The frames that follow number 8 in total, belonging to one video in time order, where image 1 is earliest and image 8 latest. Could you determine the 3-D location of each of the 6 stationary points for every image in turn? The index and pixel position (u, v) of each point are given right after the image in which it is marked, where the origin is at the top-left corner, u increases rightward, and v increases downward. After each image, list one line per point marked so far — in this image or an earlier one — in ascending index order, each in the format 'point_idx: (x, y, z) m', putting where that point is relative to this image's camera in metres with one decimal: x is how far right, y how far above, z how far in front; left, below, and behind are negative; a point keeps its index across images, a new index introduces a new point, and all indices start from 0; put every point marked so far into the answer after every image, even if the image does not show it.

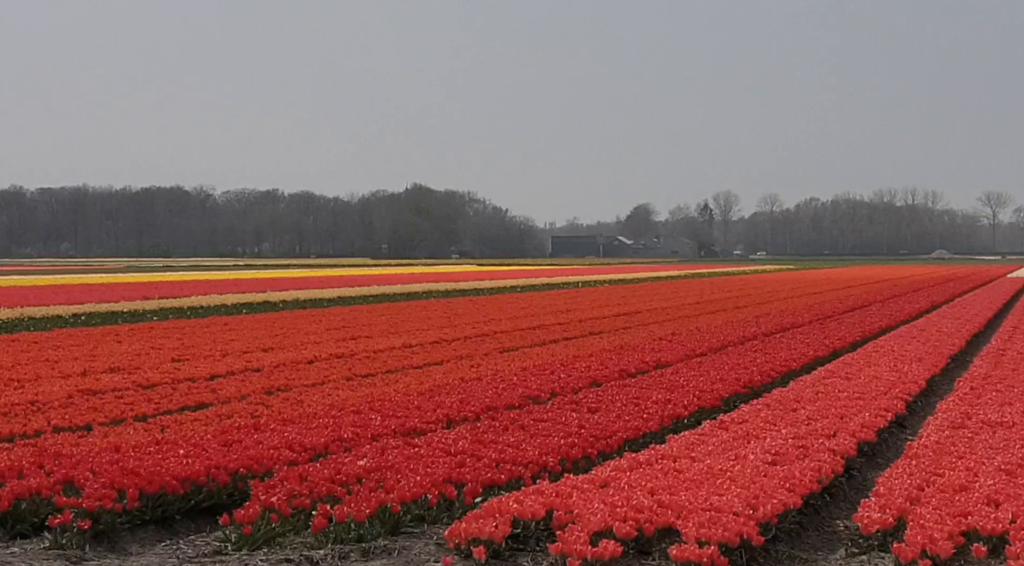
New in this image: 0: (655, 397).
0: (+1.6, -1.5, +15.2) m
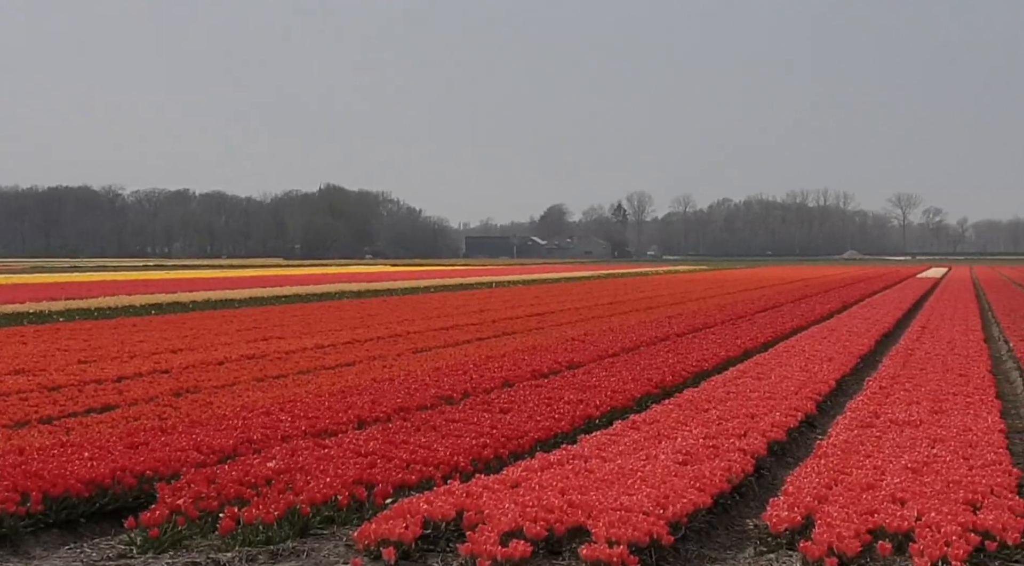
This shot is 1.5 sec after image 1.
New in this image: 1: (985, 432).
0: (+0.6, -1.5, +15.2) m
1: (+5.6, -1.8, +14.3) m
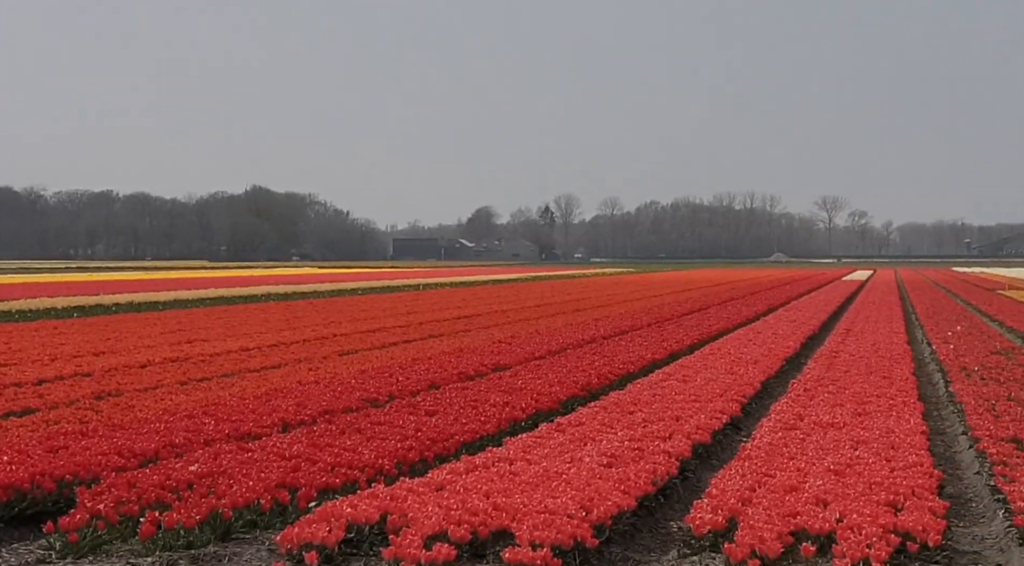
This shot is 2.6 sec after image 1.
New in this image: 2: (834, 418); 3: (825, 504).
0: (-0.3, -1.5, +15.2) m
1: (+4.8, -1.8, +14.4) m
2: (+4.0, -1.7, +15.0) m
3: (+3.4, -2.4, +12.9) m
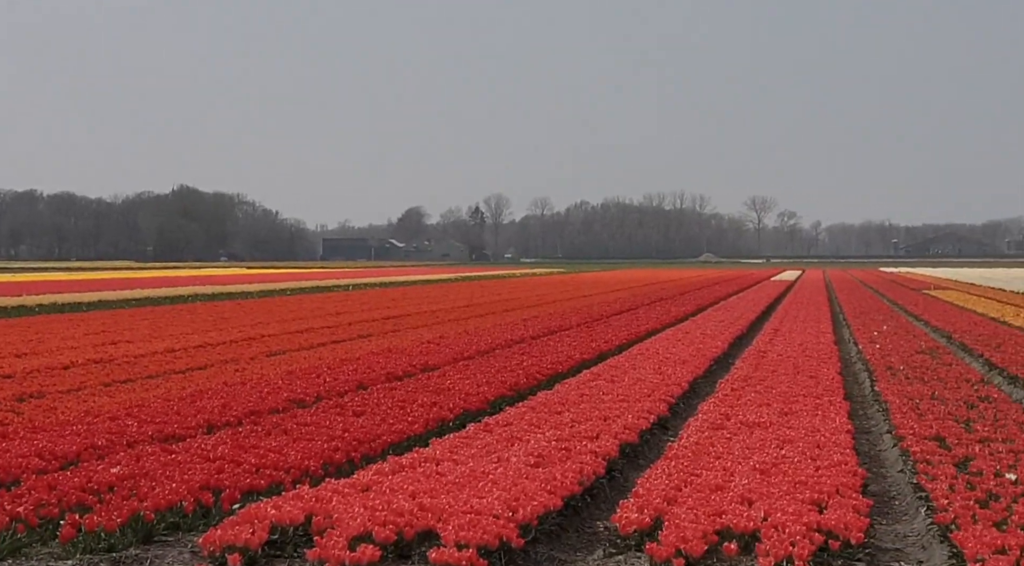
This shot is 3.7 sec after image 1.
0: (-1.2, -1.5, +15.2) m
1: (+3.9, -1.8, +14.5) m
2: (+3.1, -1.7, +15.0) m
3: (+2.6, -2.4, +13.0) m
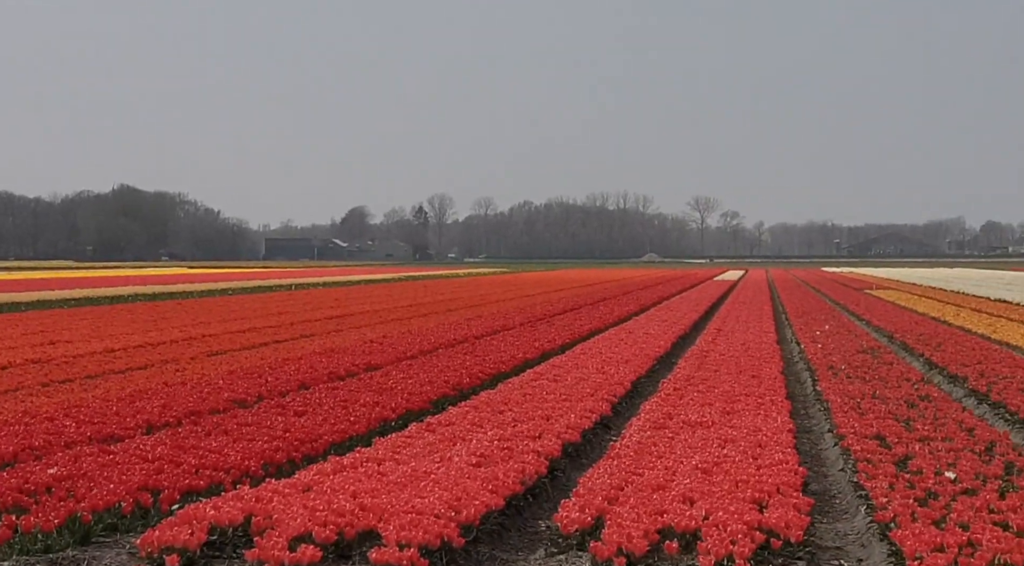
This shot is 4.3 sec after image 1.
0: (-1.9, -1.5, +15.1) m
1: (+3.2, -1.8, +14.6) m
2: (+2.4, -1.7, +15.1) m
3: (+2.0, -2.4, +13.0) m
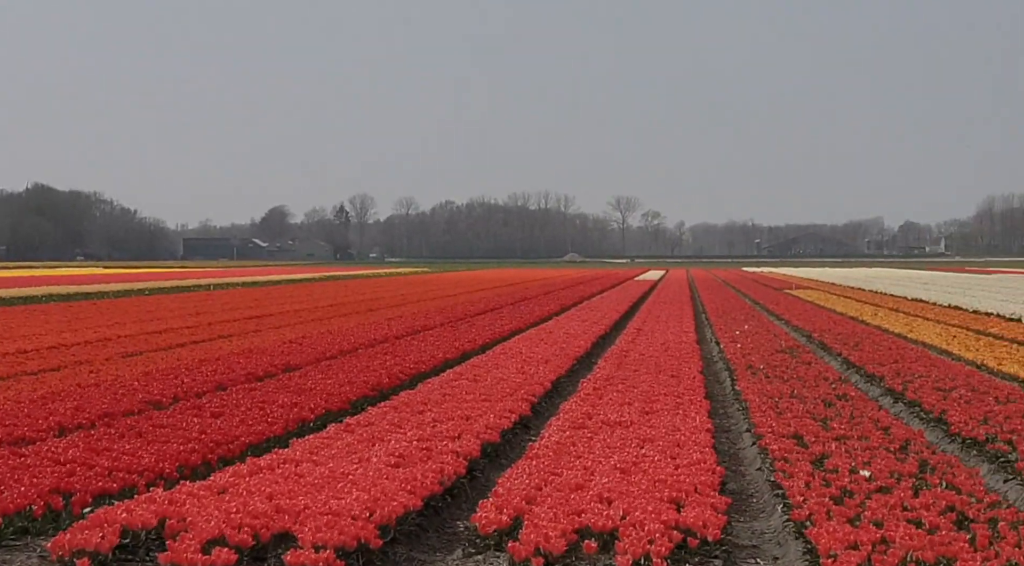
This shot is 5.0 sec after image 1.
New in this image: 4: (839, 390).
0: (-2.9, -1.5, +15.1) m
1: (+2.3, -1.8, +14.7) m
2: (+1.5, -1.7, +15.1) m
3: (+1.1, -2.4, +13.0) m
4: (+4.5, -1.5, +16.4) m
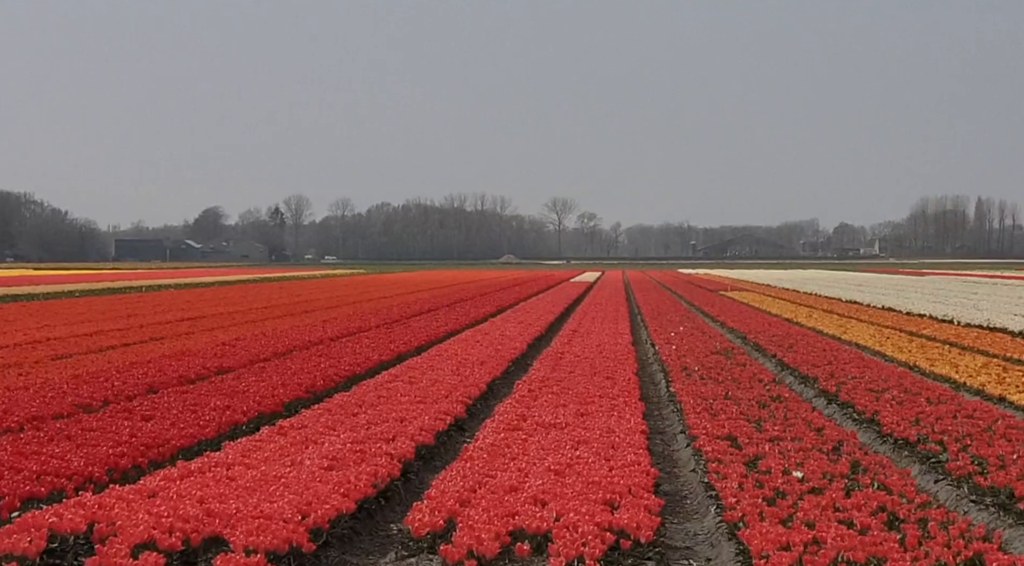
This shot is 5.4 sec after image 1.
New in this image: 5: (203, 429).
0: (-3.6, -1.5, +15.0) m
1: (+1.5, -1.9, +14.7) m
2: (+0.7, -1.7, +15.2) m
3: (+0.3, -2.4, +13.1) m
4: (+3.7, -1.5, +16.5) m
5: (-3.6, -1.7, +14.1) m
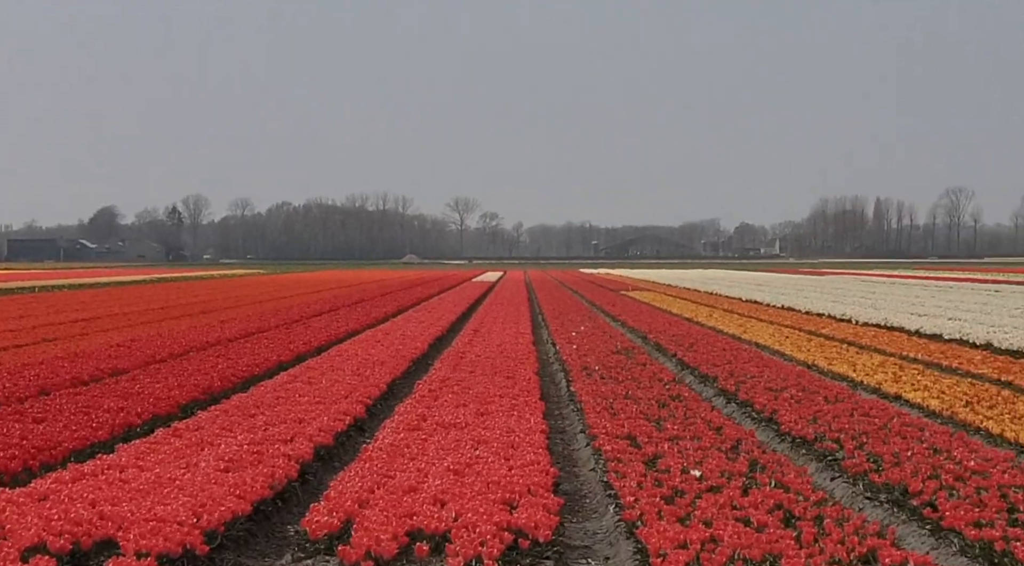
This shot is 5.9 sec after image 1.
0: (-4.9, -1.5, +14.8) m
1: (+0.3, -1.8, +14.8) m
2: (-0.6, -1.7, +15.2) m
3: (-0.8, -2.4, +13.0) m
4: (+2.4, -1.5, +16.6) m
5: (-4.8, -1.7, +13.9) m
